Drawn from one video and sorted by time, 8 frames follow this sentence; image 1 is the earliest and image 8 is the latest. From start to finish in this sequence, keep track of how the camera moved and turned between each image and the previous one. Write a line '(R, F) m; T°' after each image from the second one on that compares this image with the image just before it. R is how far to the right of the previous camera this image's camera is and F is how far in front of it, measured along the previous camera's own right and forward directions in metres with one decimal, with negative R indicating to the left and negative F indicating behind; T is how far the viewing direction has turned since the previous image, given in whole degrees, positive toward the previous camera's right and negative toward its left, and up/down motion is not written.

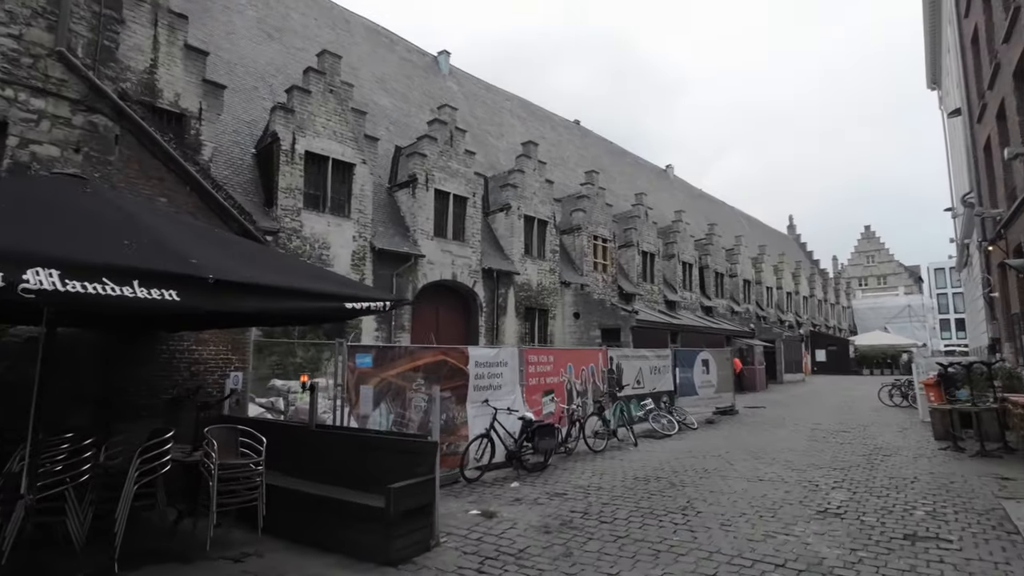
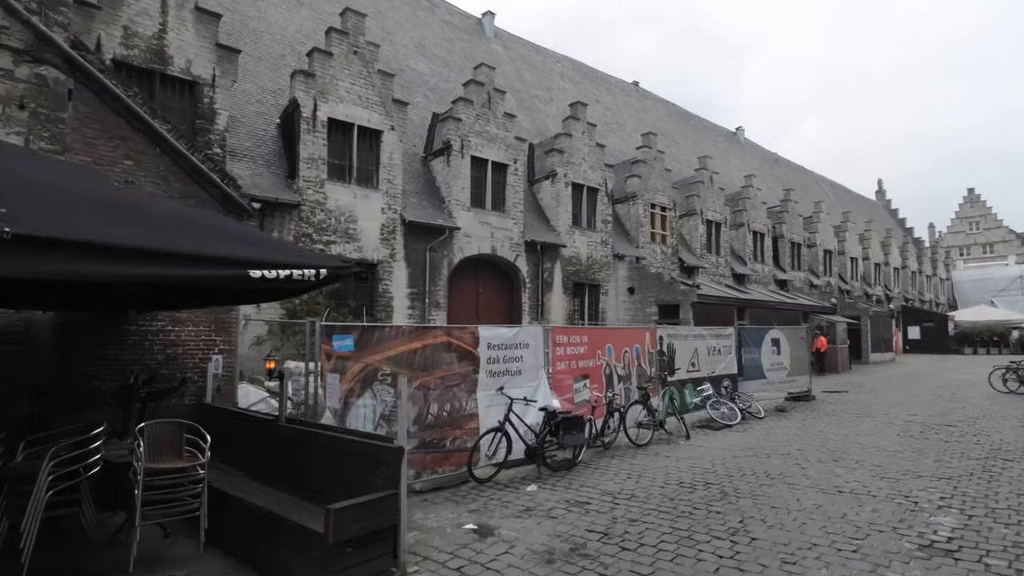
(+0.6, +1.4) m; -7°
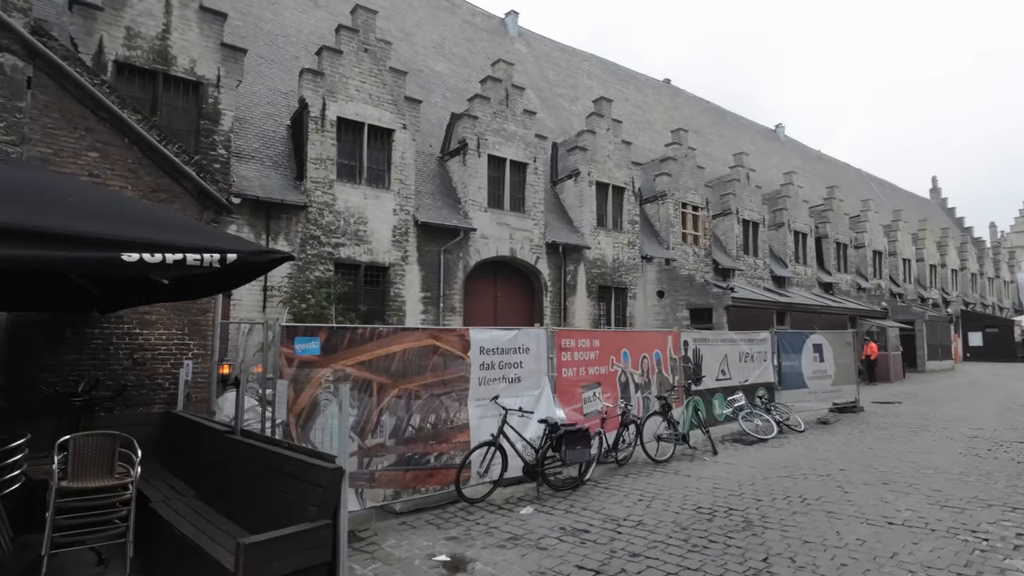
(+0.5, +0.8) m; -4°
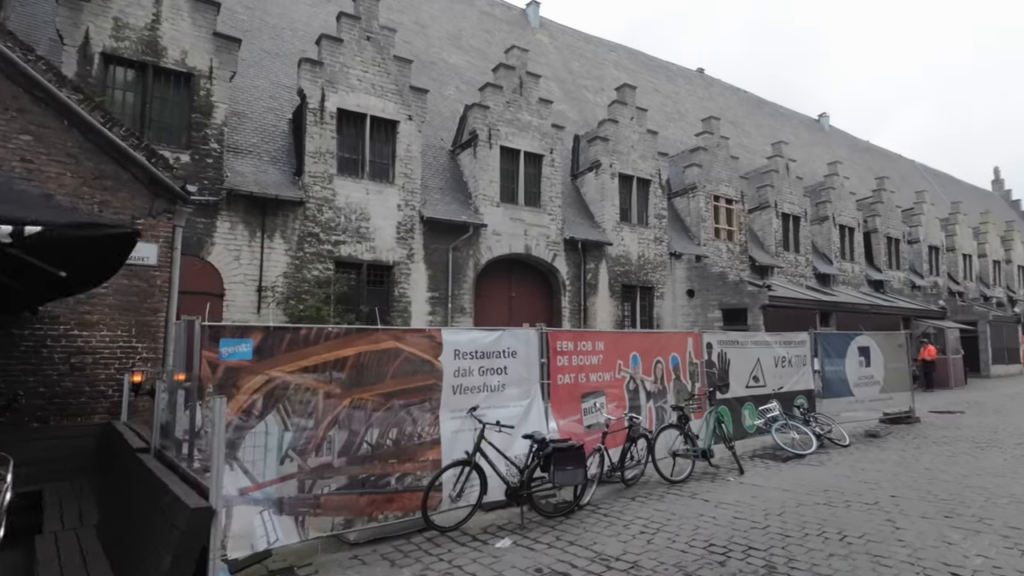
(+0.6, +1.0) m; -4°
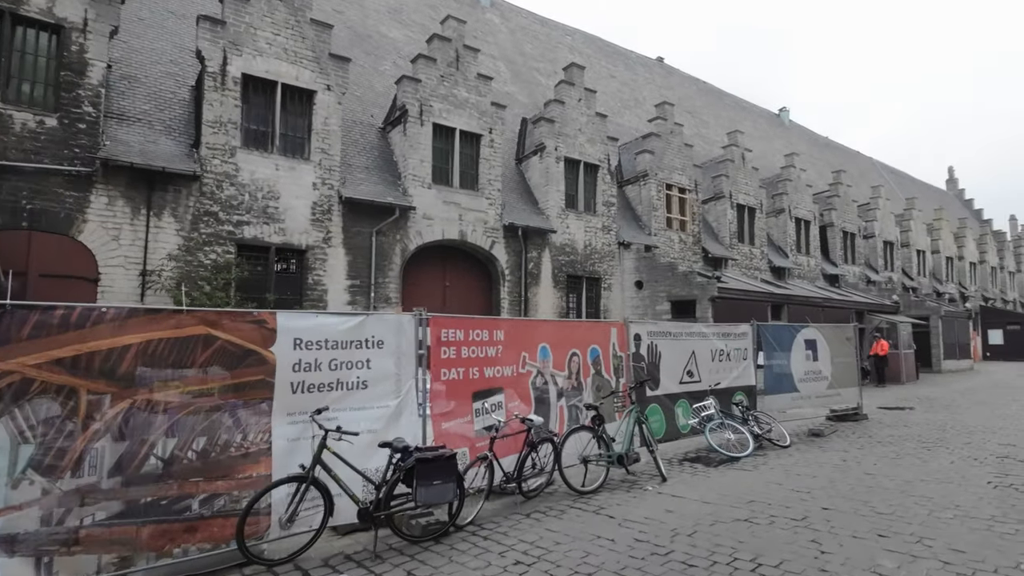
(+1.0, +1.0) m; +3°
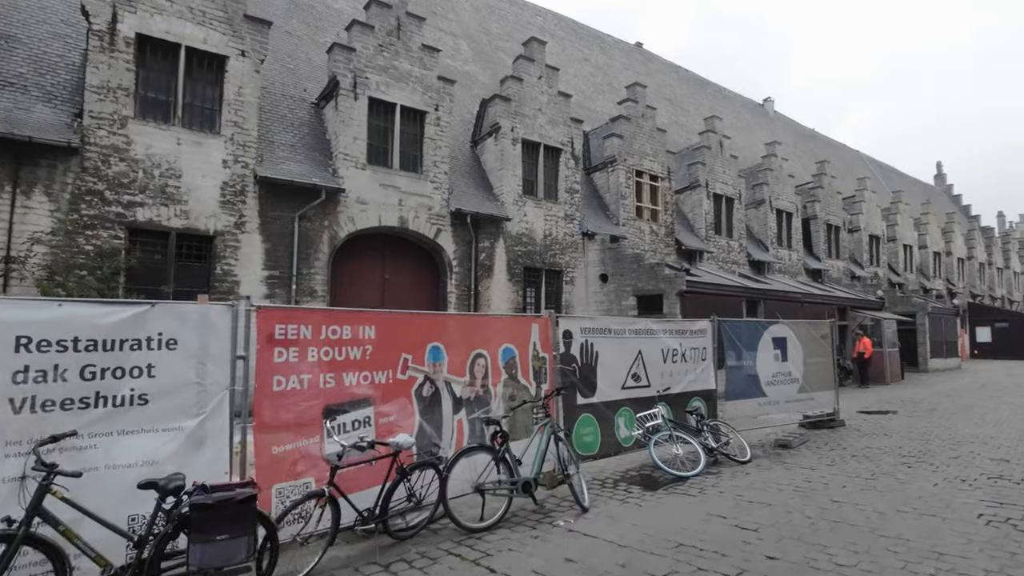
(+1.1, +1.3) m; +1°
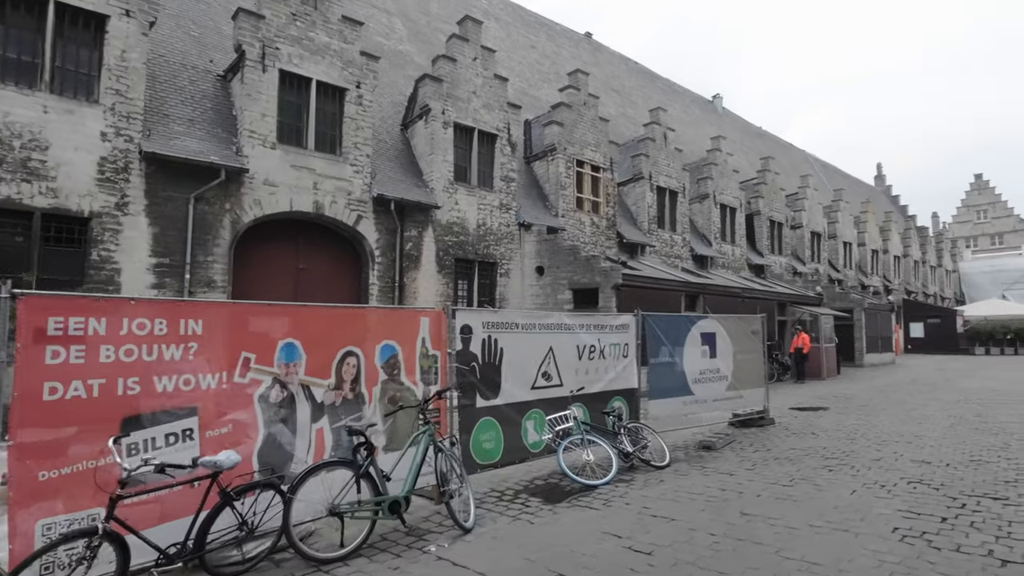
(+0.8, +0.7) m; +4°
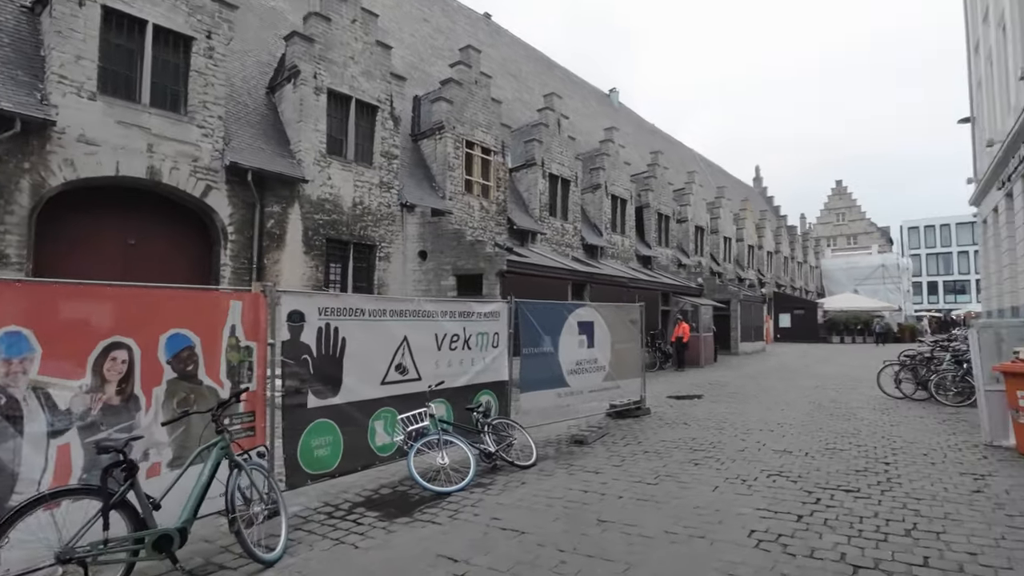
(+0.6, +0.7) m; +10°
